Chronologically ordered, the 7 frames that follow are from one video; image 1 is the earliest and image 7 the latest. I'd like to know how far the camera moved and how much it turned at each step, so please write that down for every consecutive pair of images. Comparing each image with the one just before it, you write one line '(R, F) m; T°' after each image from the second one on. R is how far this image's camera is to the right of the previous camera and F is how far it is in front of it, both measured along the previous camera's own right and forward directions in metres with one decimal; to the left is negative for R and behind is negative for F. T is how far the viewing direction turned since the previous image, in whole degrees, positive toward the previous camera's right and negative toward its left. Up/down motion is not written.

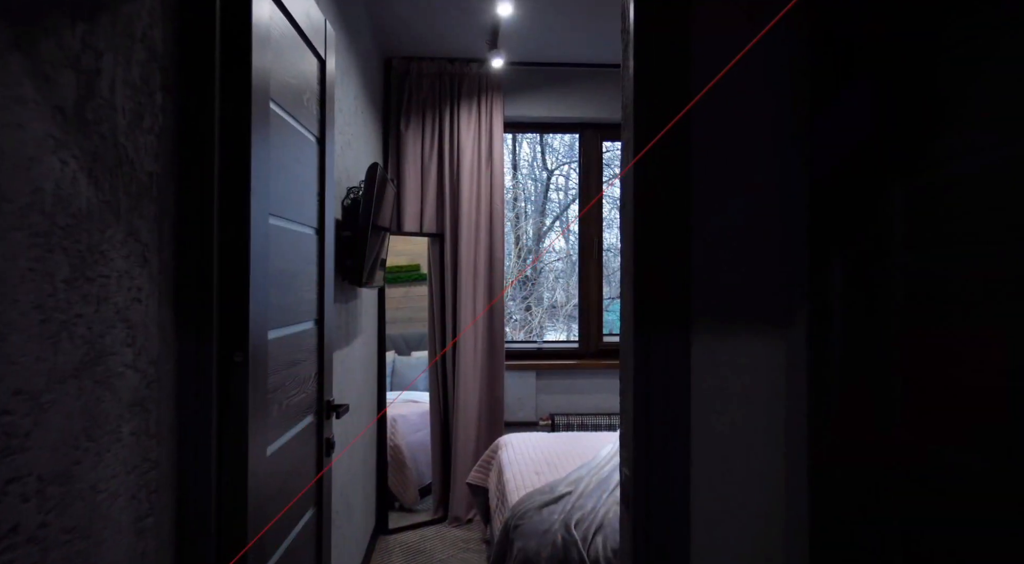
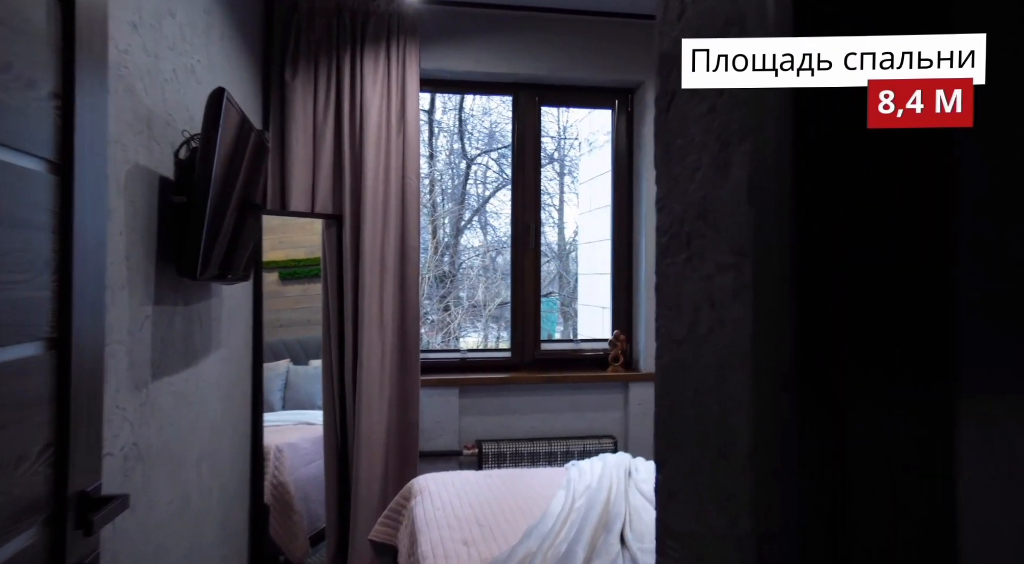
(0.0, +0.8) m; +7°
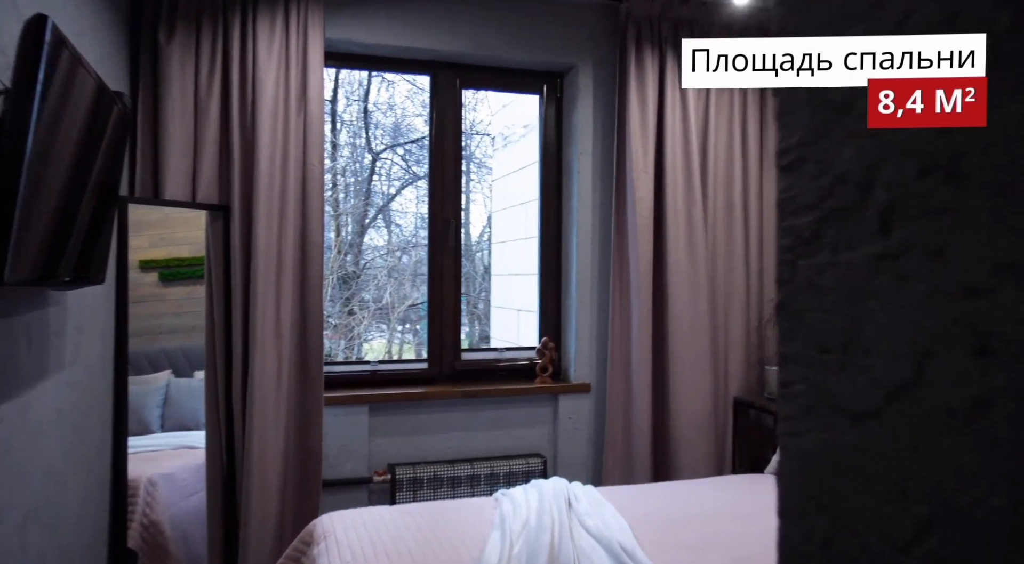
(-0.1, +0.4) m; +8°
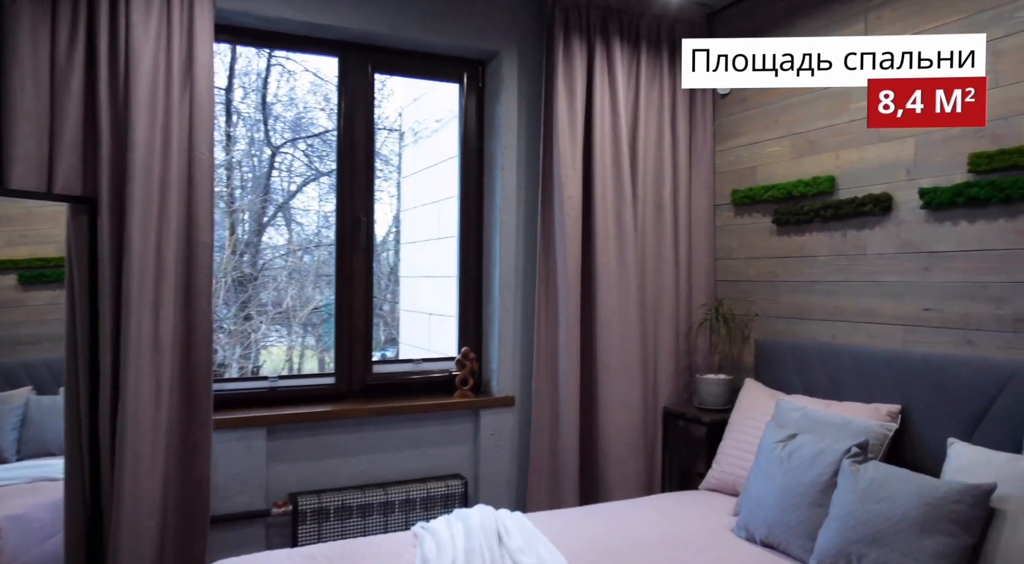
(0.0, +0.3) m; +8°
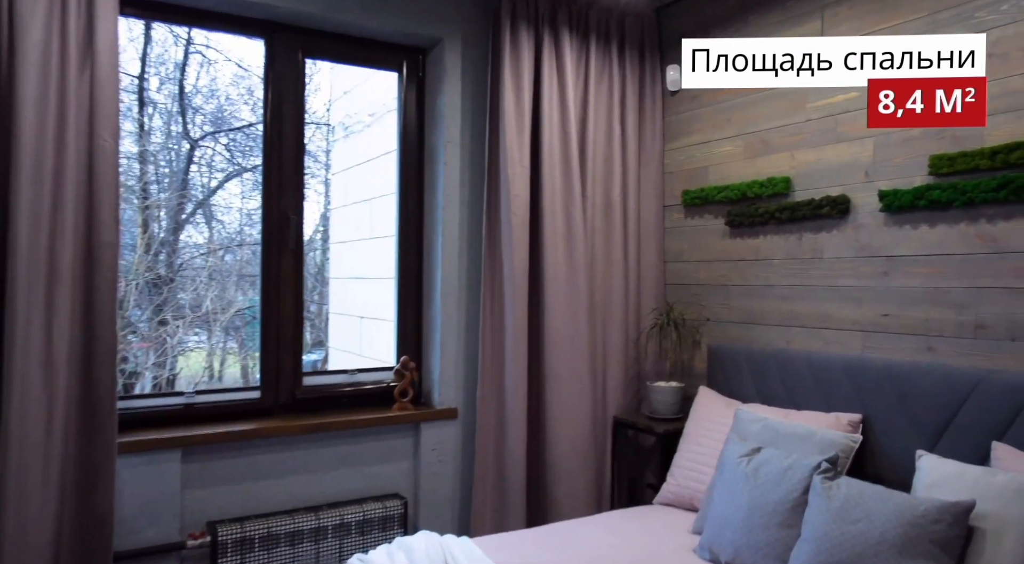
(0.0, +0.2) m; +6°
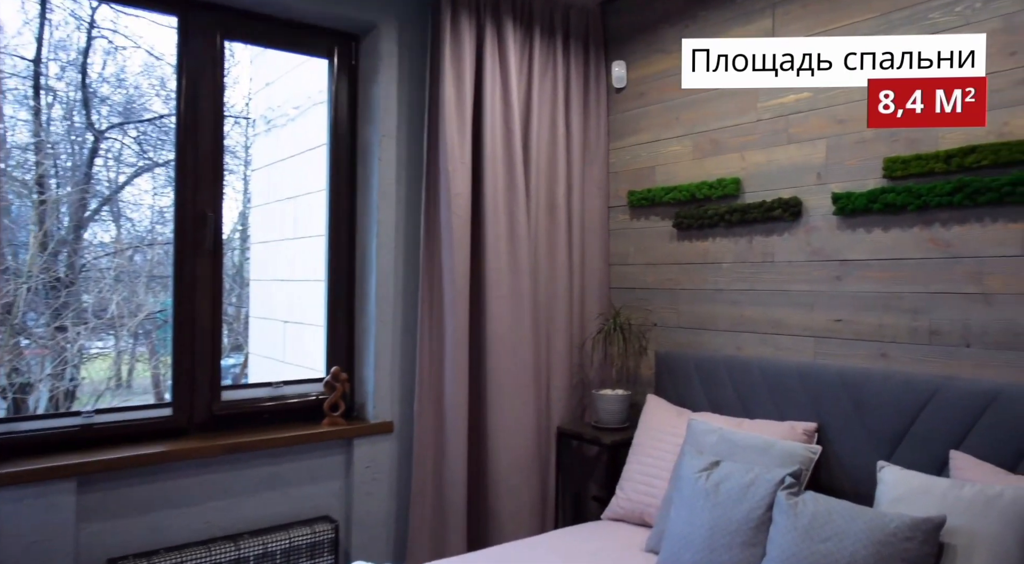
(0.0, +0.2) m; +6°
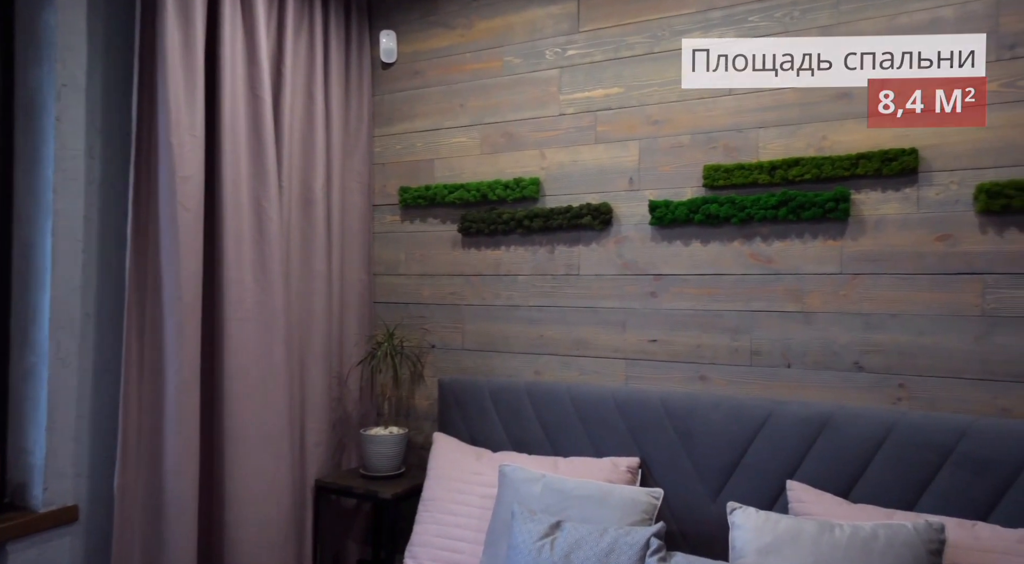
(-0.1, +0.5) m; +25°
